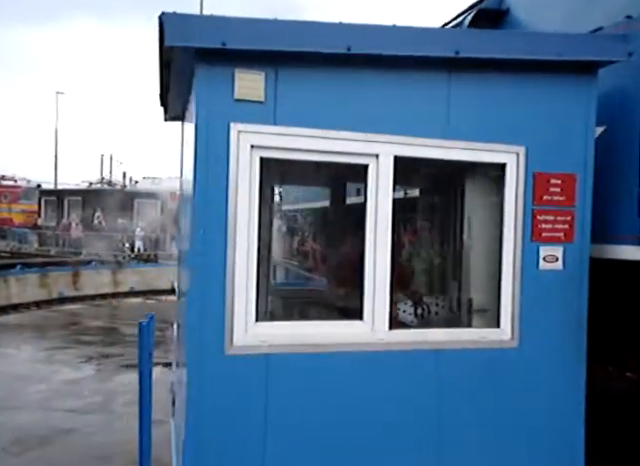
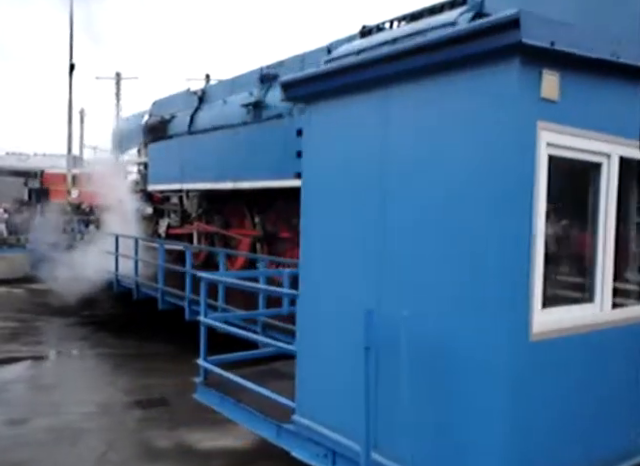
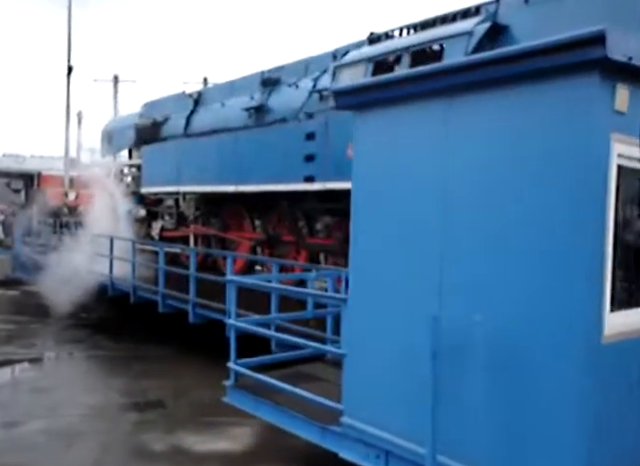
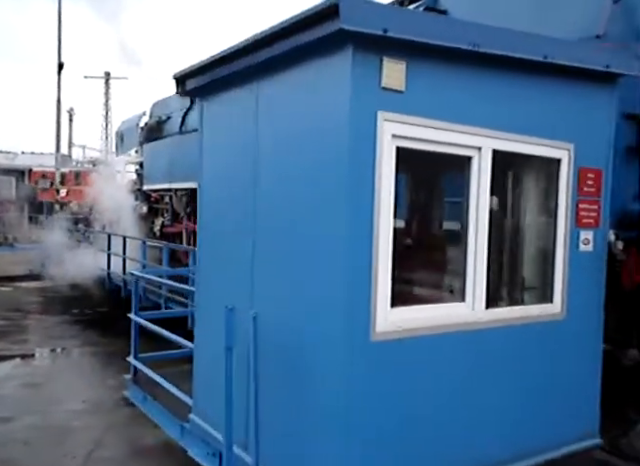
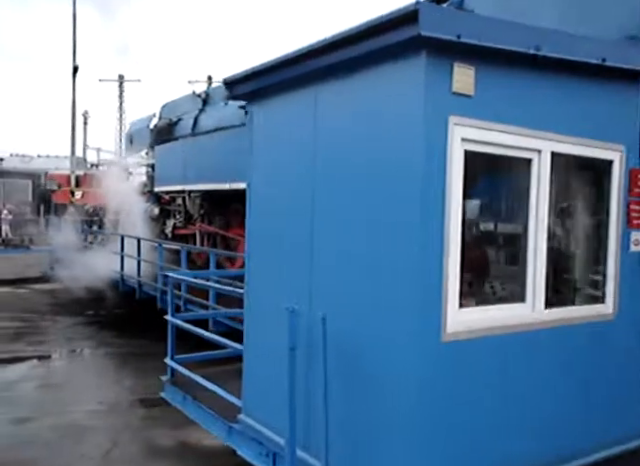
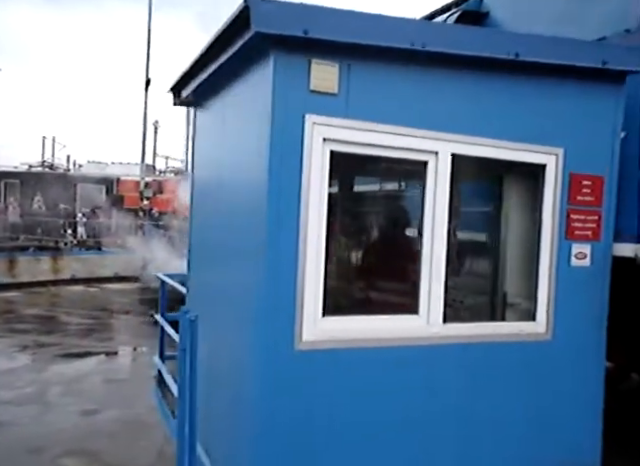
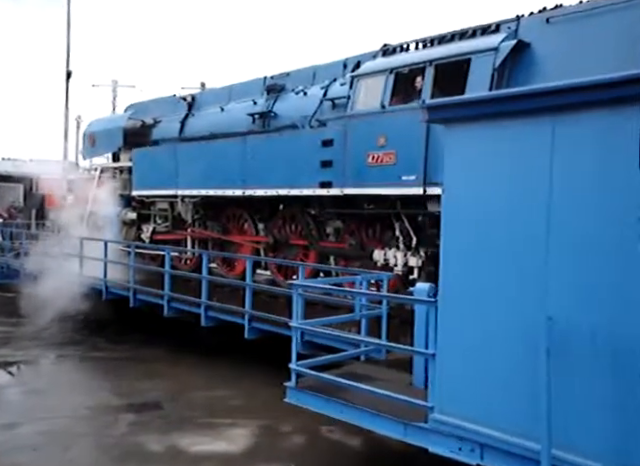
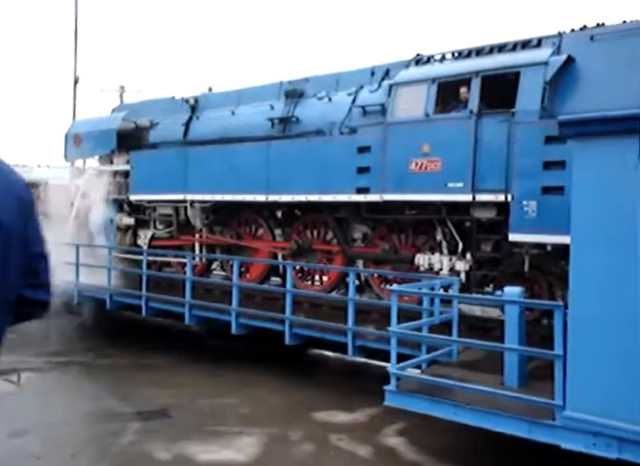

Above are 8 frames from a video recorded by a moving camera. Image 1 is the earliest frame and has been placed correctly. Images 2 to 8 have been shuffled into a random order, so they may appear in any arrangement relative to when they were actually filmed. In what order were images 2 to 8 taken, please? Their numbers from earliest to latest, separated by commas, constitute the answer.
6, 4, 5, 2, 3, 7, 8
